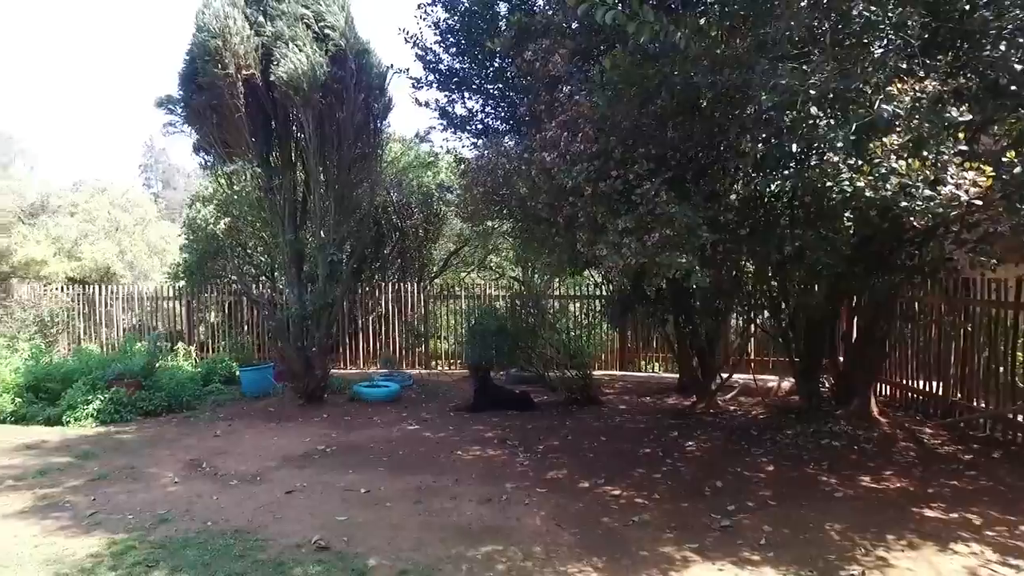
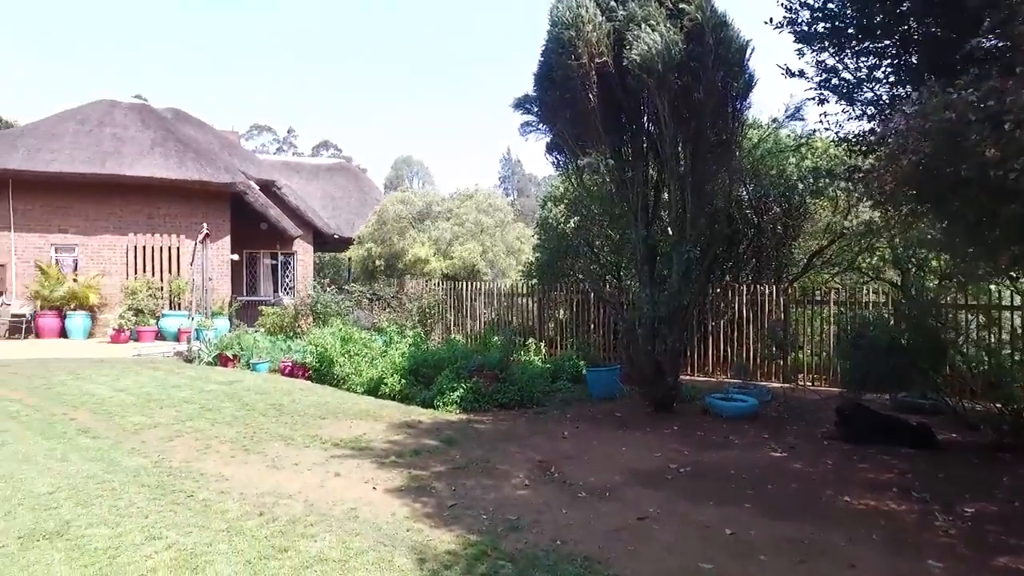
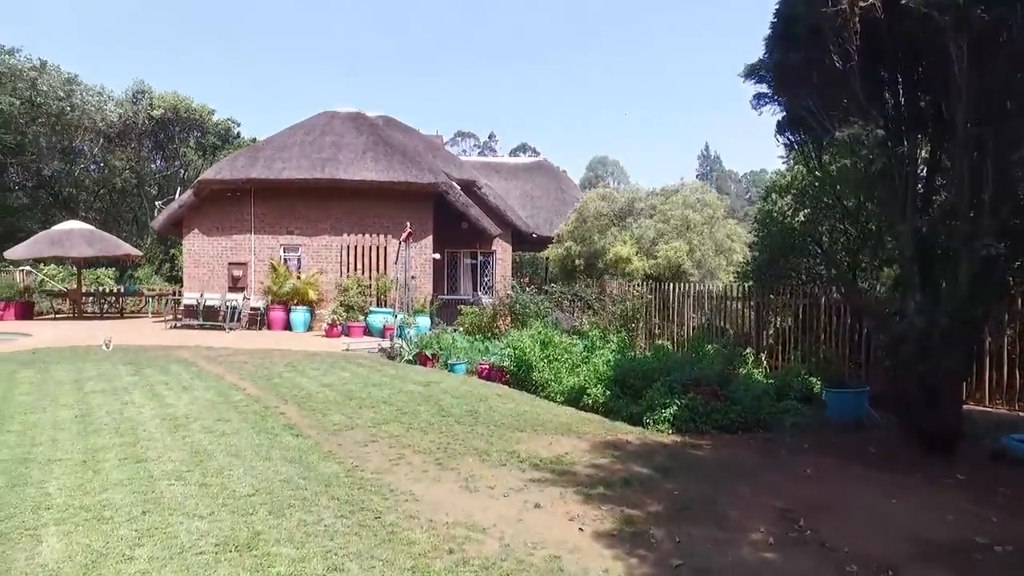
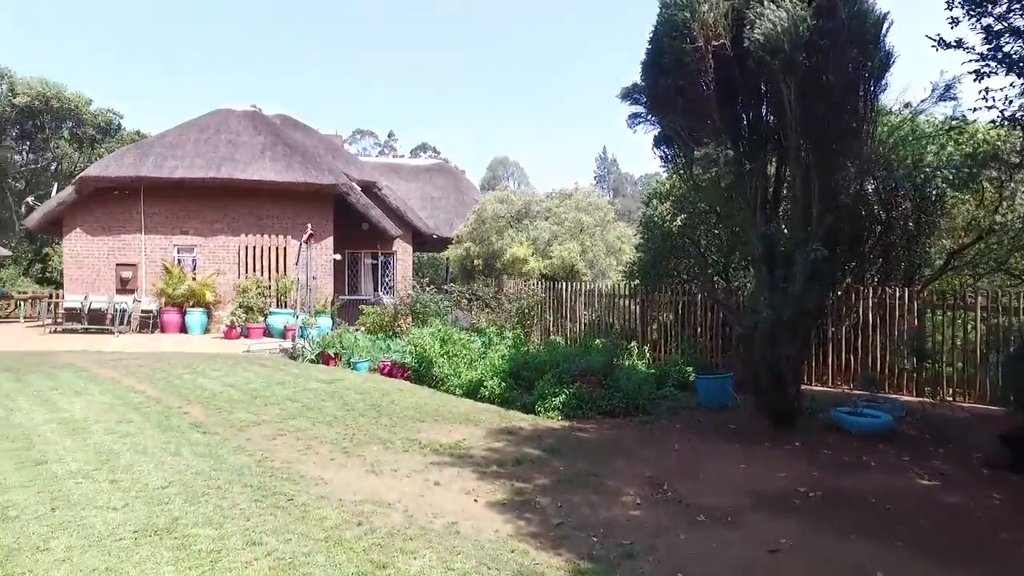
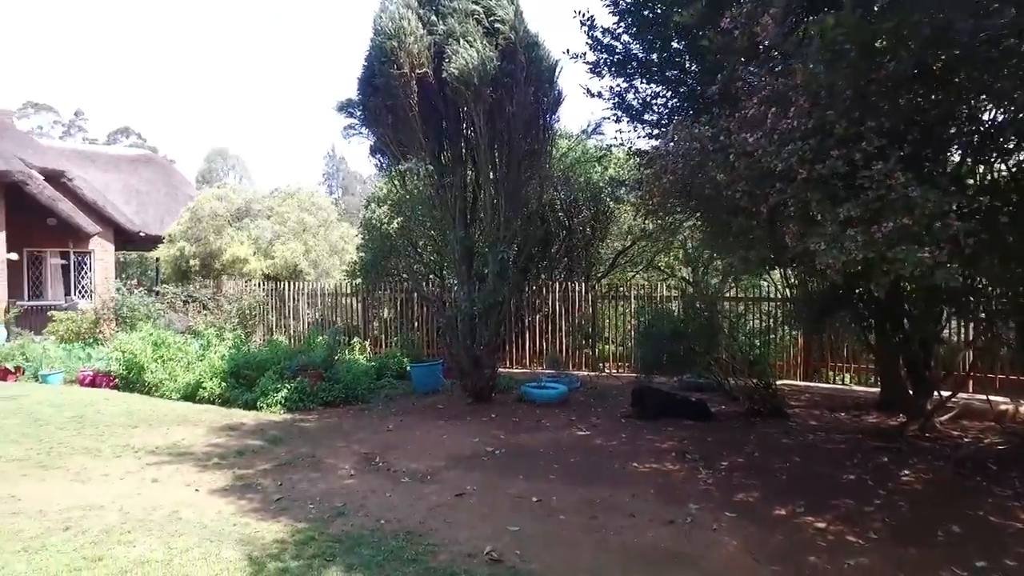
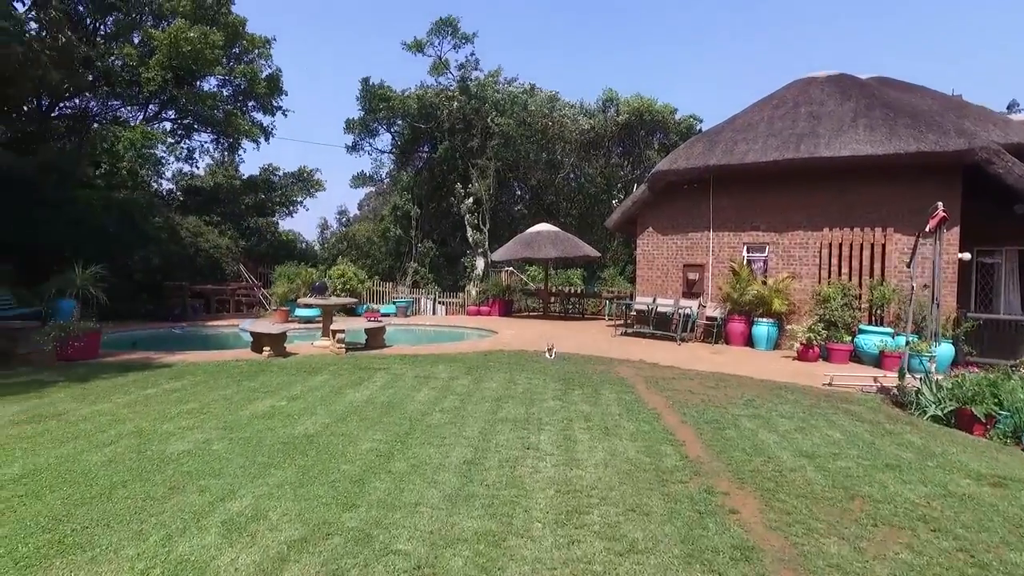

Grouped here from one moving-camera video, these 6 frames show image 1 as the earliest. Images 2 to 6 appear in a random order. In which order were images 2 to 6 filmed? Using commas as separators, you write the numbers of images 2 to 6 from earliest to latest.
5, 2, 4, 3, 6
